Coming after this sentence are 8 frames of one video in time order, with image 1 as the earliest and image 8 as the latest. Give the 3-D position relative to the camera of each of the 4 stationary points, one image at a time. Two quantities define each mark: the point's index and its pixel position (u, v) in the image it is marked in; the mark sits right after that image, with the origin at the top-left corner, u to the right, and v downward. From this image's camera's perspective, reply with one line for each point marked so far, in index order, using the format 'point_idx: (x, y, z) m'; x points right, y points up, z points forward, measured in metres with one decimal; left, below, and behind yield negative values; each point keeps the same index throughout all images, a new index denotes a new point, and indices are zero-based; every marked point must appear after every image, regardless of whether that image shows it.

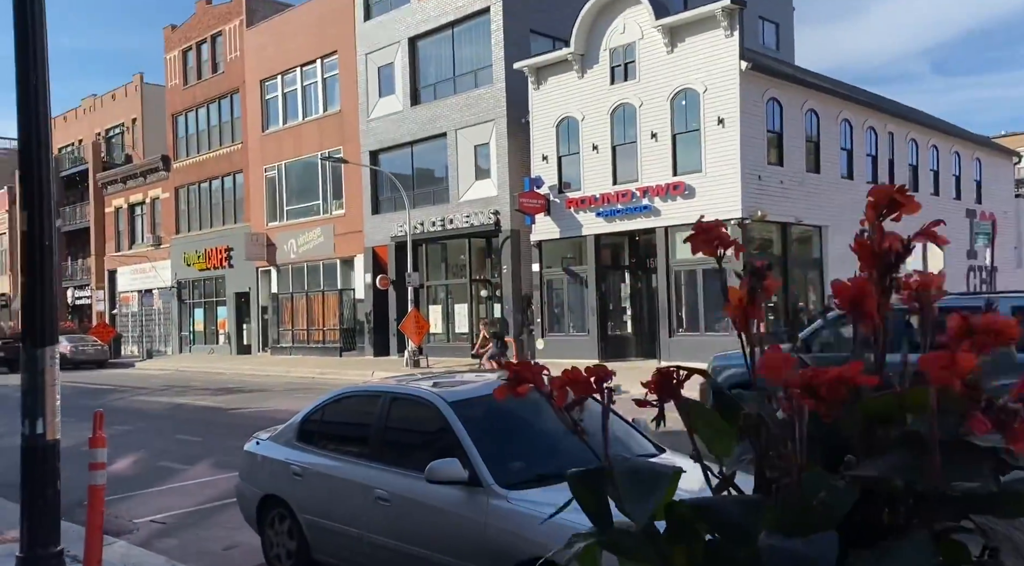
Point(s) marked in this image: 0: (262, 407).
0: (-4.9, -2.4, +18.7) m
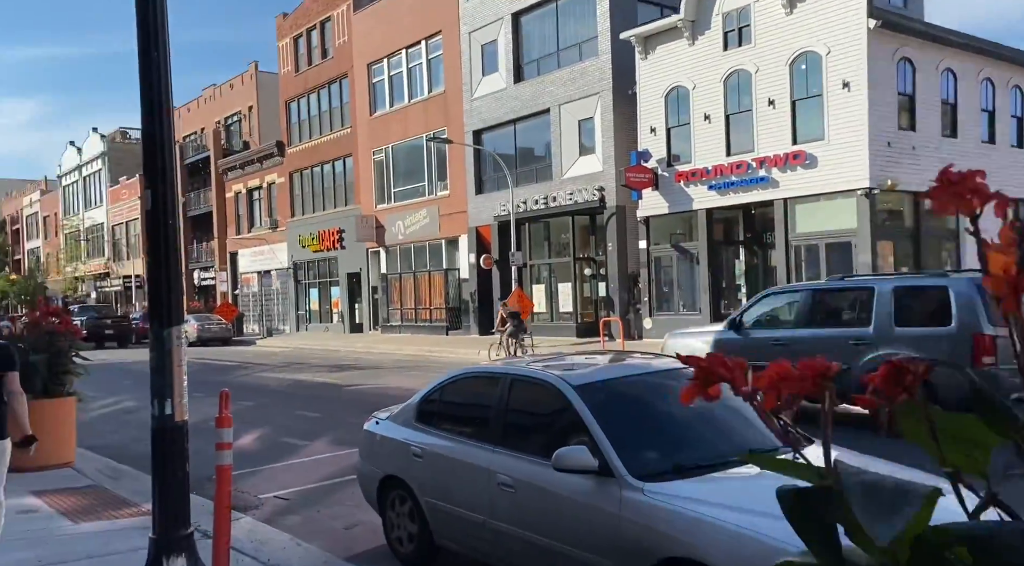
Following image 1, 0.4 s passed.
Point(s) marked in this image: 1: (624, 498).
0: (-2.7, -2.0, +18.9) m
1: (+0.5, -1.0, +4.4) m
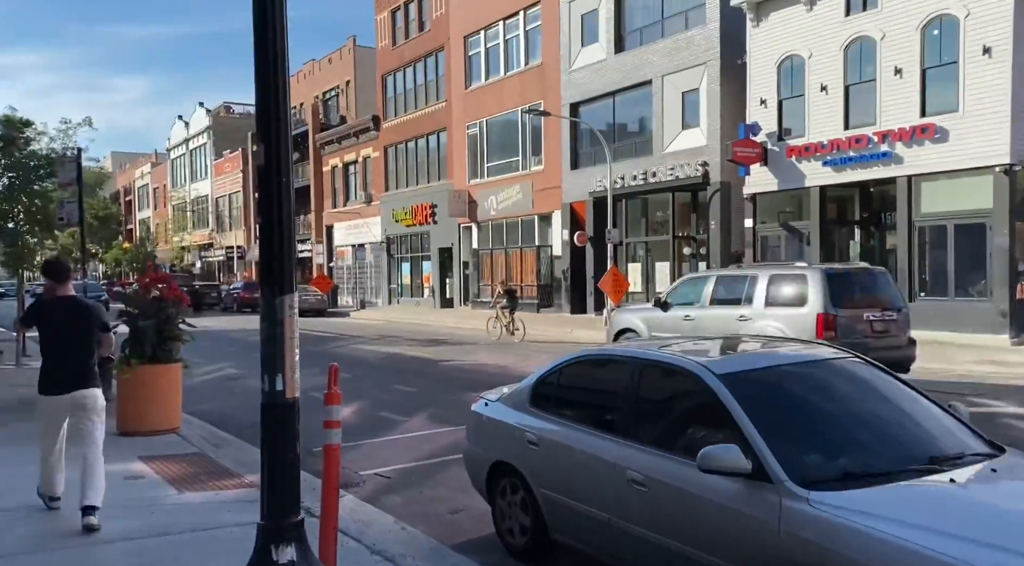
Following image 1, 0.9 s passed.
0: (-0.8, -1.5, +18.7) m
1: (+1.1, -0.9, +3.9) m
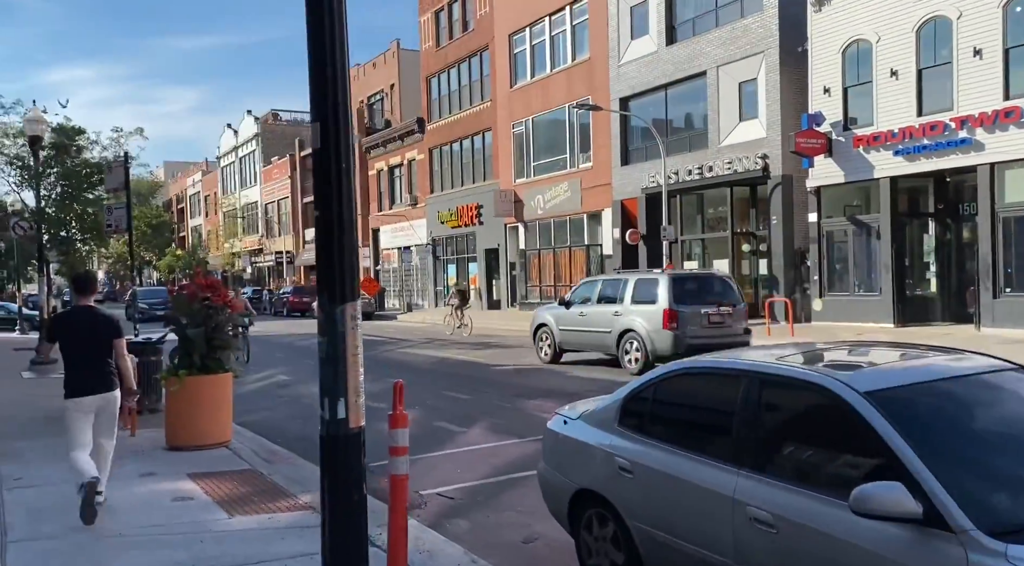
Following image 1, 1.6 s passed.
0: (+0.3, -1.6, +18.0) m
1: (+1.5, -0.9, +3.2) m
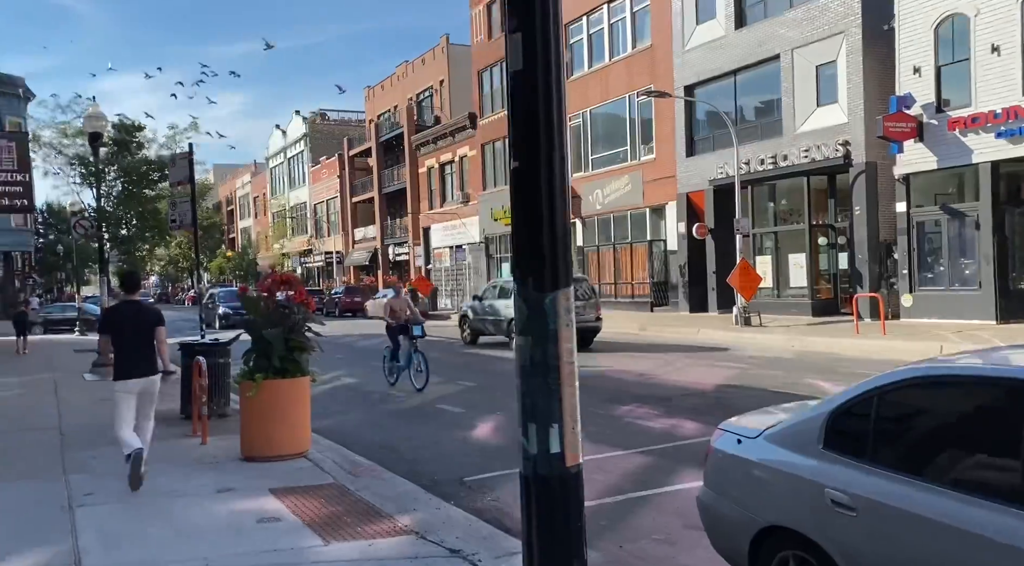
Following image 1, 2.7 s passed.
0: (+1.7, -1.5, +17.0) m
1: (+2.2, -0.9, +2.2) m
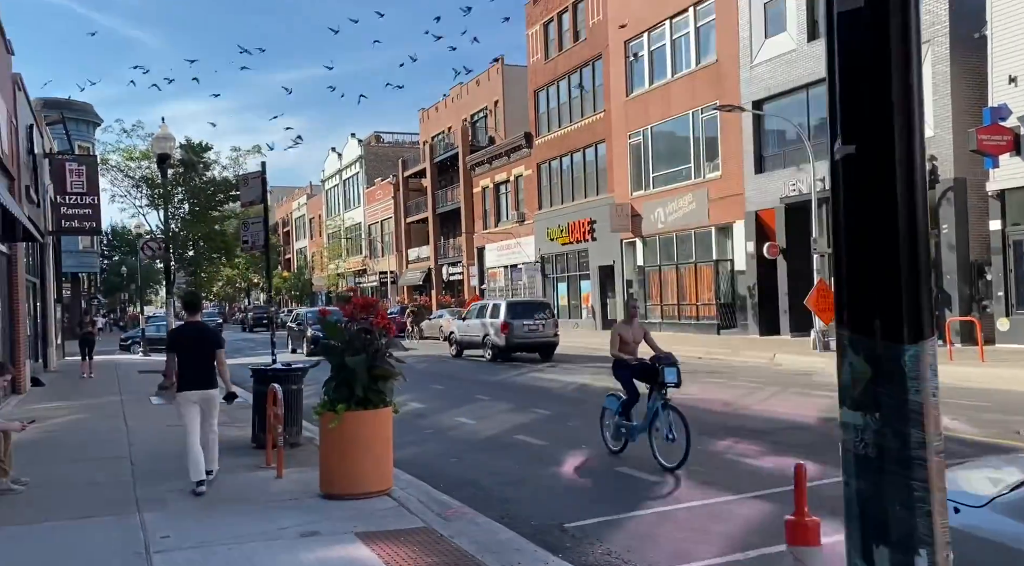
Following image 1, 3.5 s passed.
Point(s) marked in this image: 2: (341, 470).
0: (+3.0, -1.9, +16.1) m
1: (+2.7, -0.9, +1.3) m
2: (-1.5, -1.6, +8.3) m
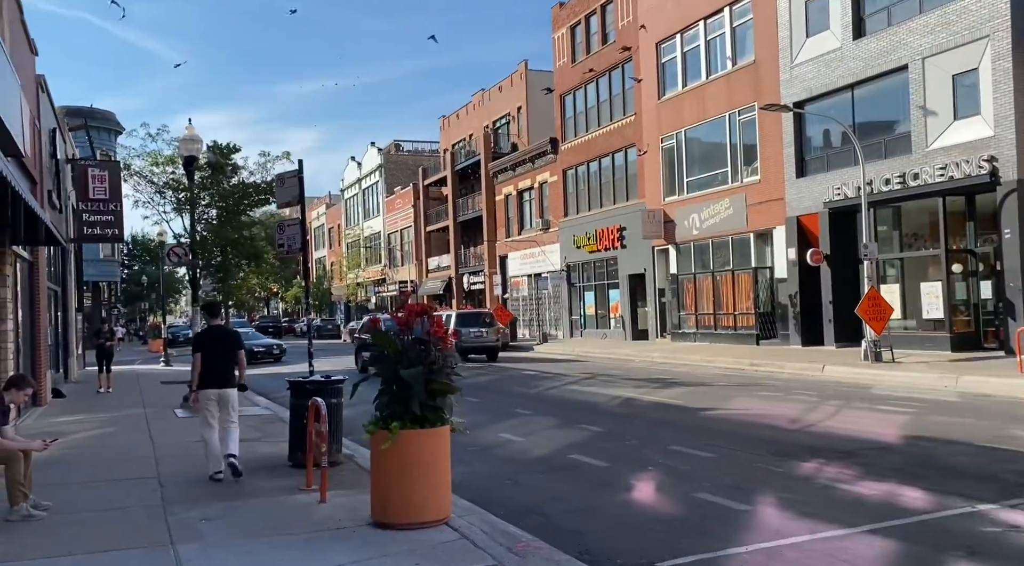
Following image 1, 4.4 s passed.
0: (+3.7, -2.0, +15.1) m
1: (+3.2, -0.9, +0.2) m
2: (-0.9, -1.7, +7.4) m
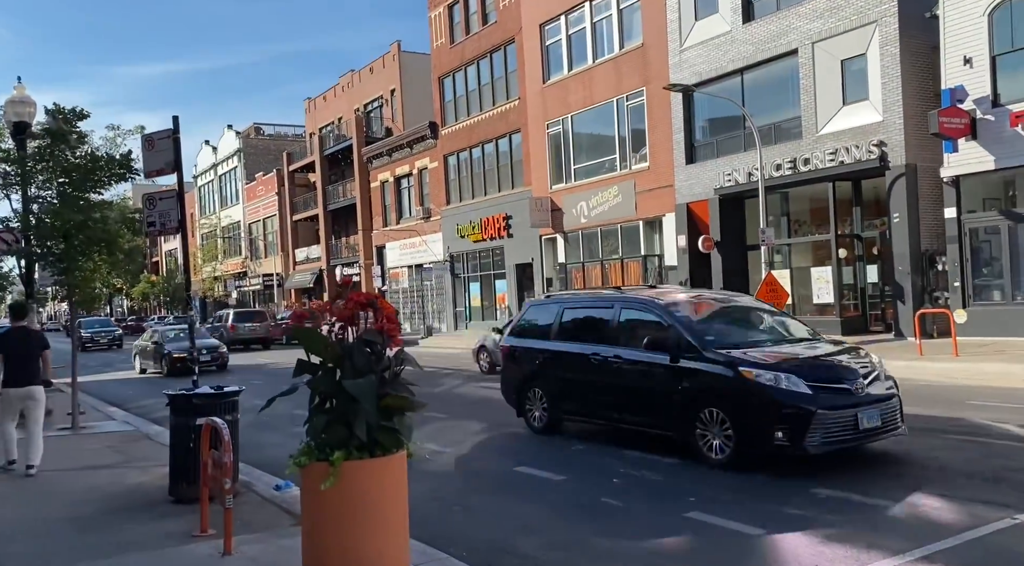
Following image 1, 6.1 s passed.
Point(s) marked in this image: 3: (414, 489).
0: (+2.4, -1.8, +14.2) m
1: (+4.0, -0.8, -0.6) m
2: (-1.1, -1.6, +5.9) m
3: (-1.0, -2.0, +9.3) m
